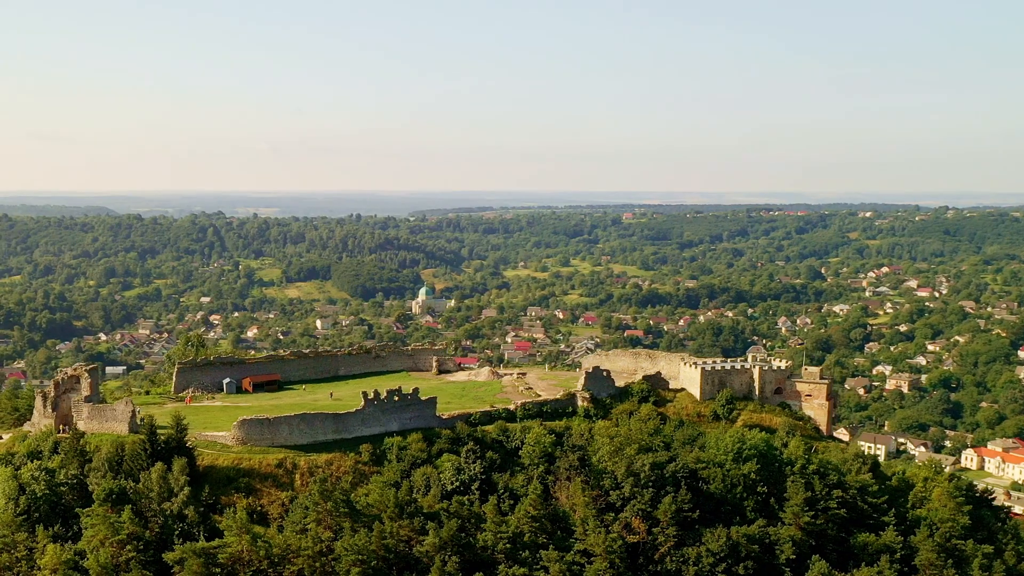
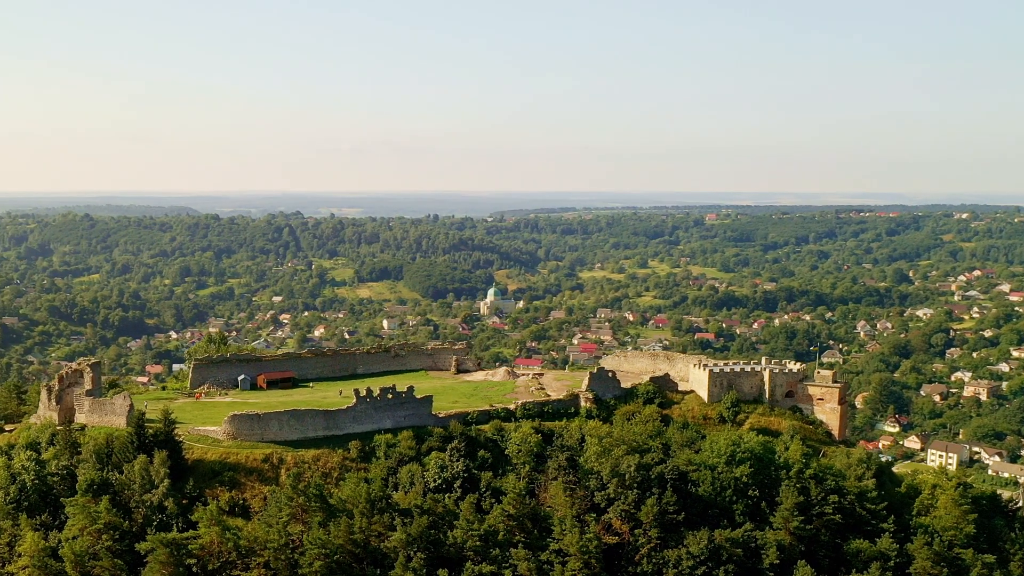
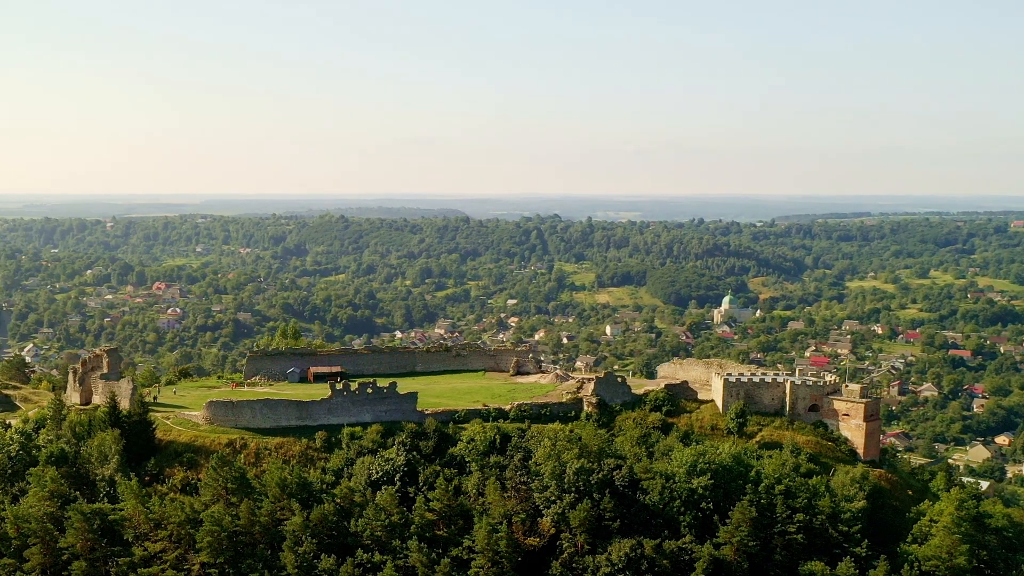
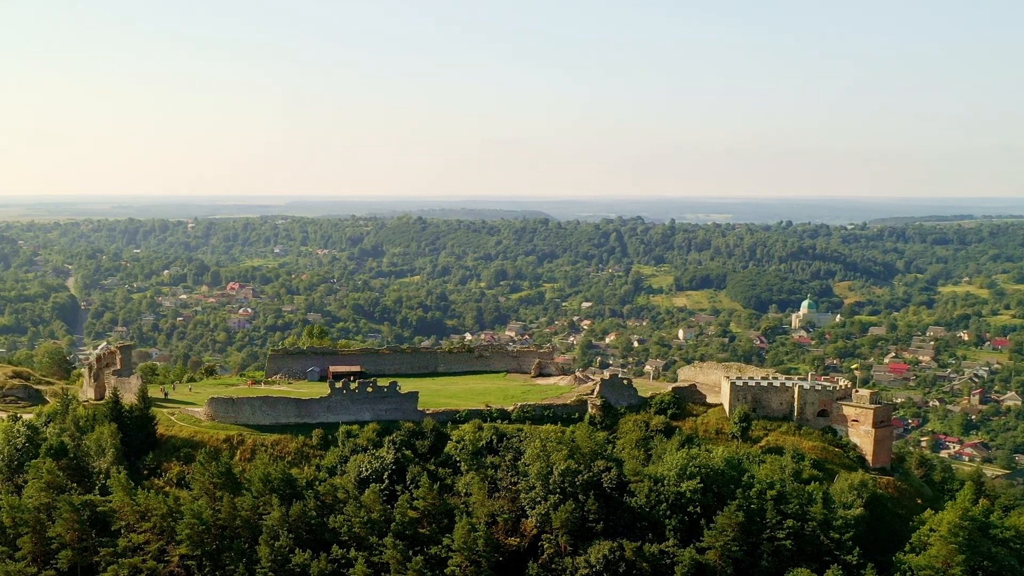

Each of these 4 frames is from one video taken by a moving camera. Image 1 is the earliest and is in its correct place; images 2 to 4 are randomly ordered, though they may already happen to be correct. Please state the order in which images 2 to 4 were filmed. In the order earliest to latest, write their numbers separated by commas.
2, 3, 4
